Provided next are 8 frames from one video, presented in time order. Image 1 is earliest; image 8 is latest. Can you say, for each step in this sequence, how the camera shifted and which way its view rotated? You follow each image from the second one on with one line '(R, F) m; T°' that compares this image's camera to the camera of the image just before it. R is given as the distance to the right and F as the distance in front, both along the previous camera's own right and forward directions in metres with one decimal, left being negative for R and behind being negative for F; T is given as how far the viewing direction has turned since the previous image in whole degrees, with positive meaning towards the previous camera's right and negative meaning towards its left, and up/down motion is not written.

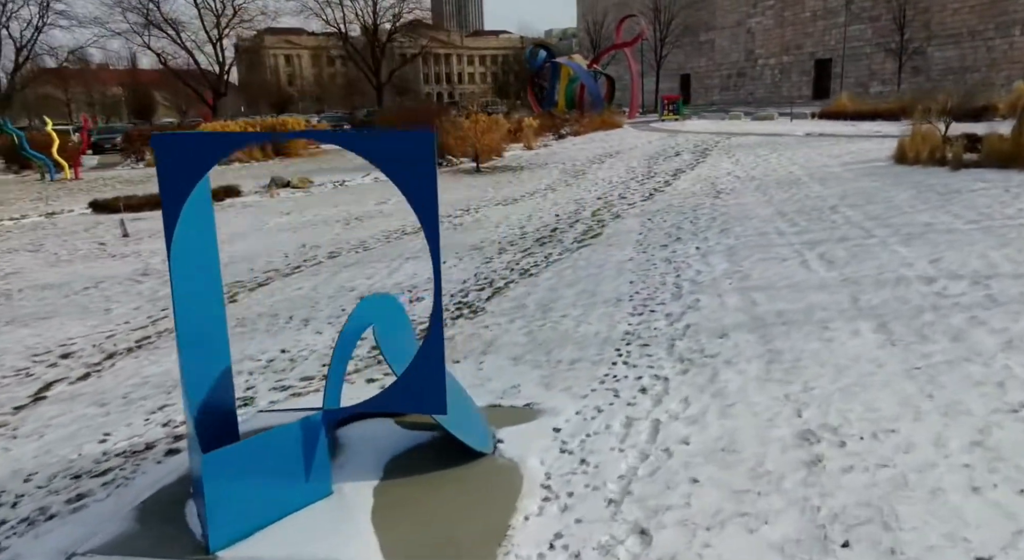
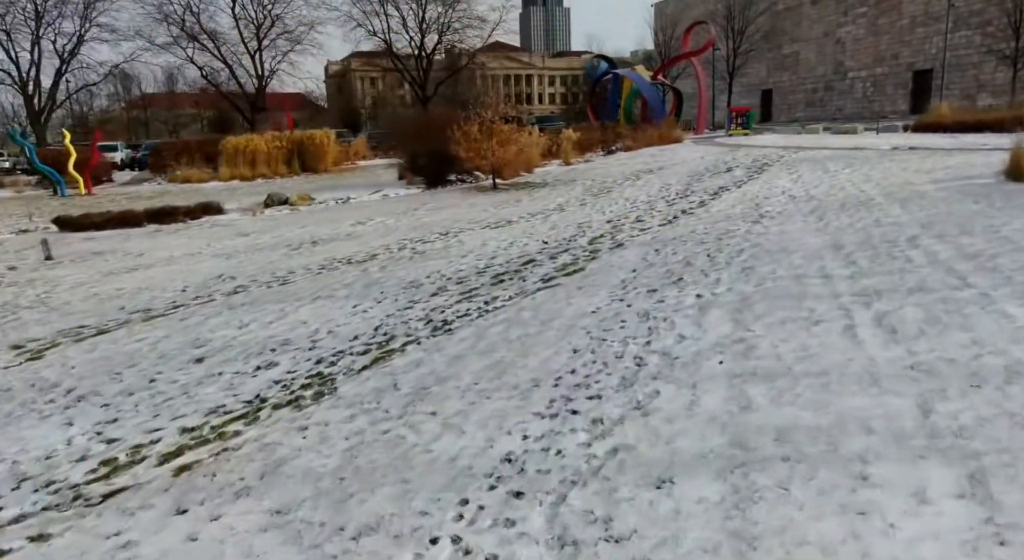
(+1.2, +2.0) m; -7°
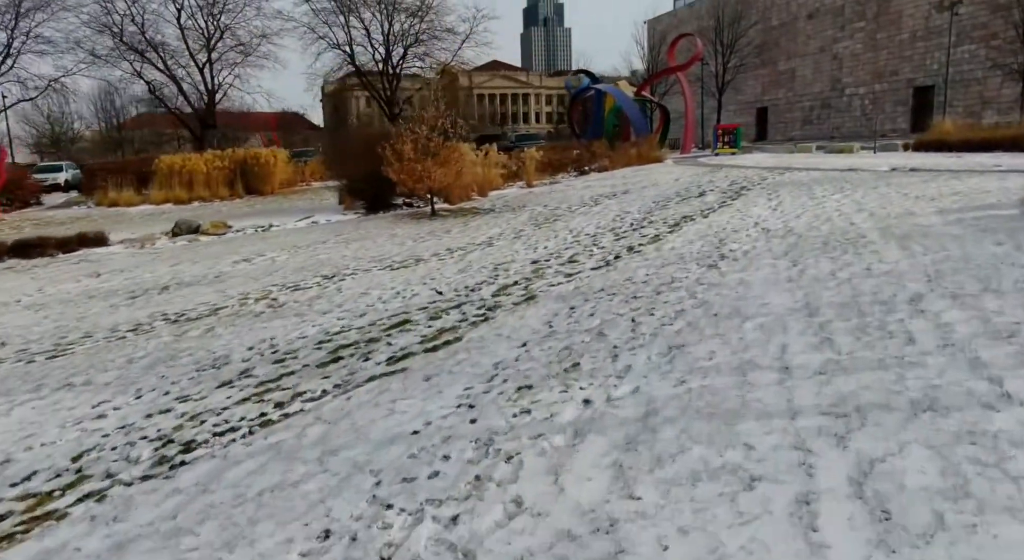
(+1.1, +1.8) m; 0°
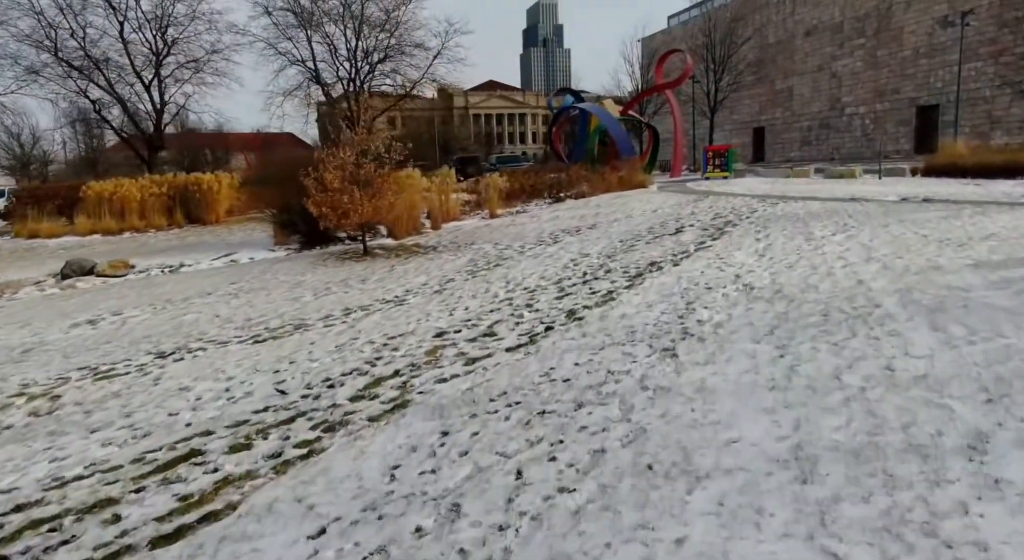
(+0.9, +1.8) m; 0°
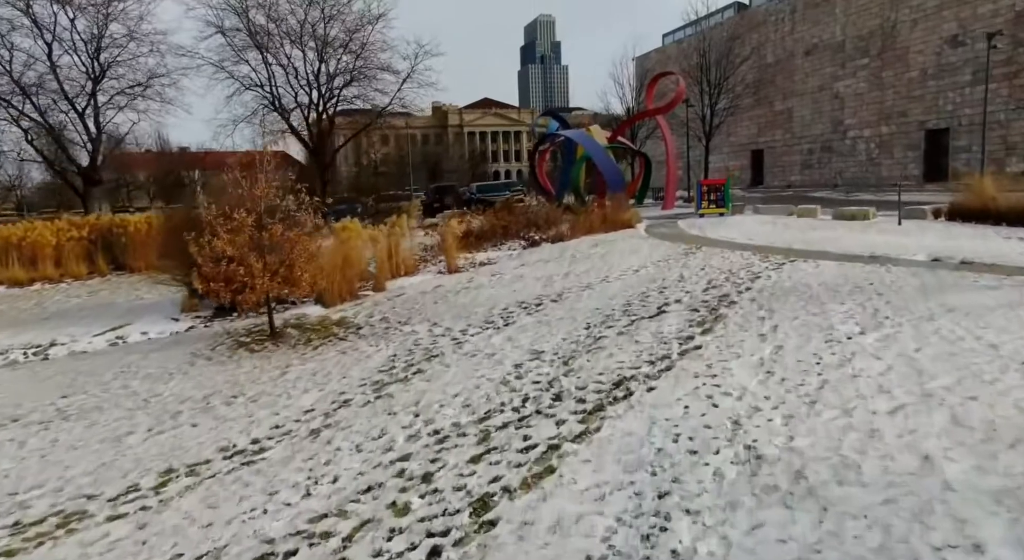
(+0.7, +2.0) m; 0°
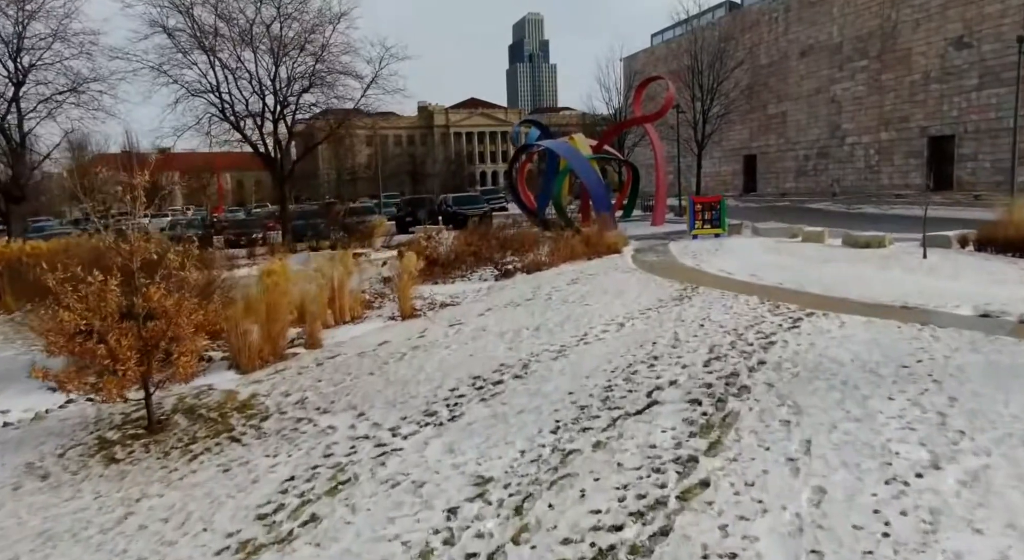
(+0.4, +1.9) m; +1°
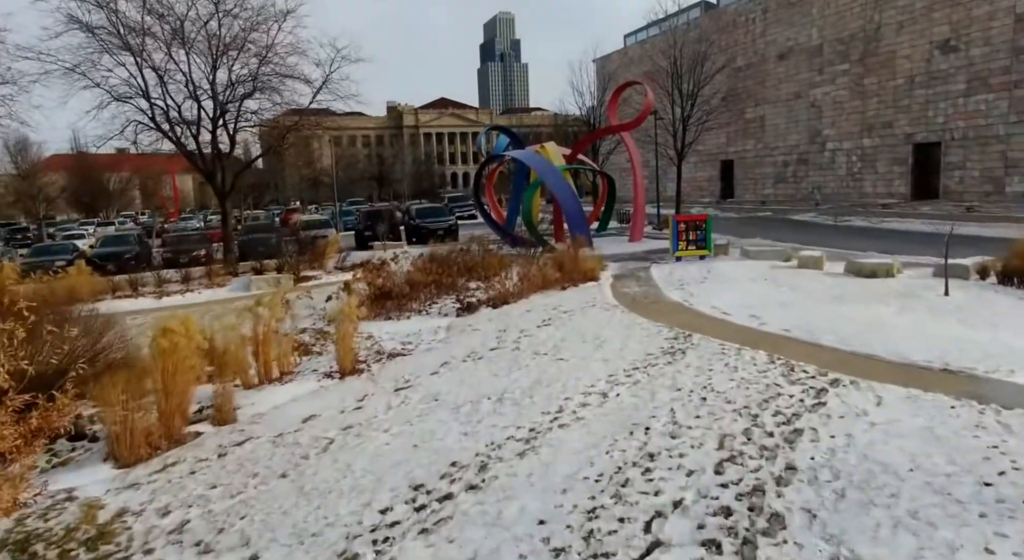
(+0.2, +1.7) m; +2°
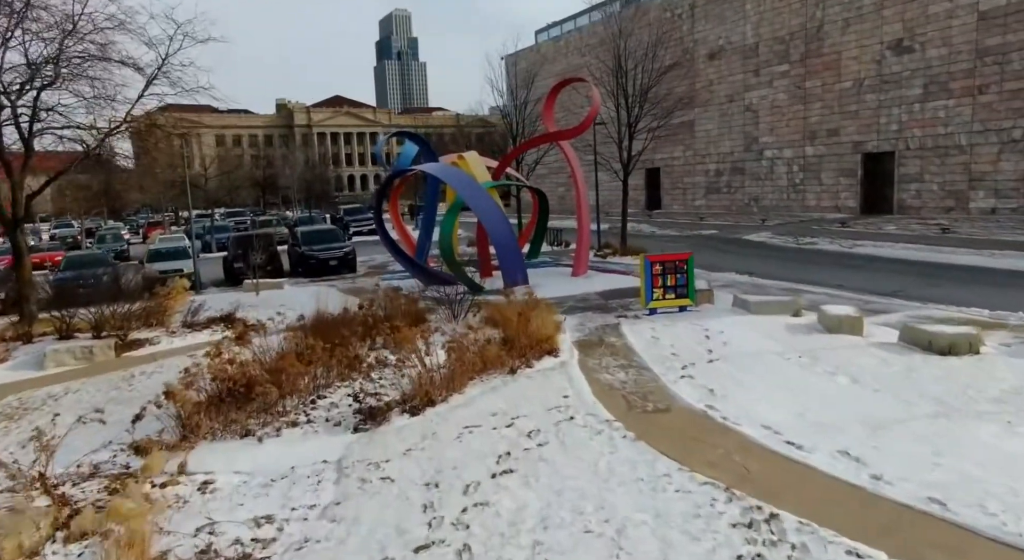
(-0.3, +4.2) m; +8°
